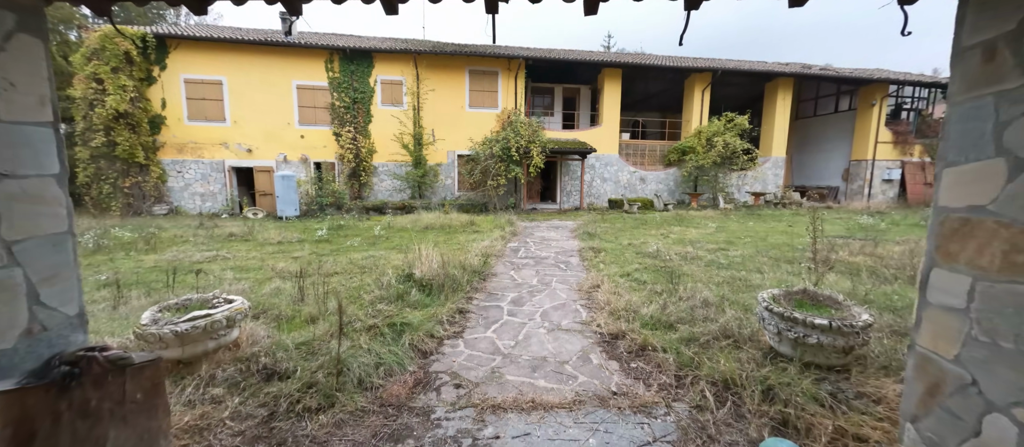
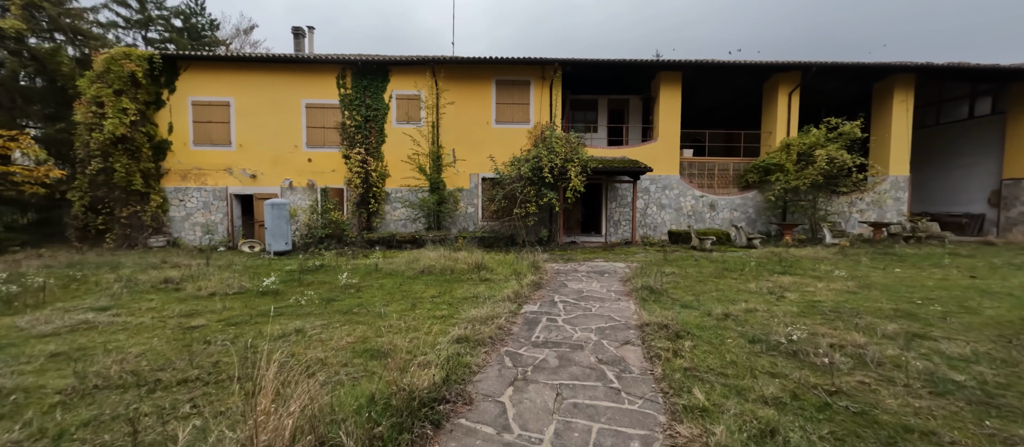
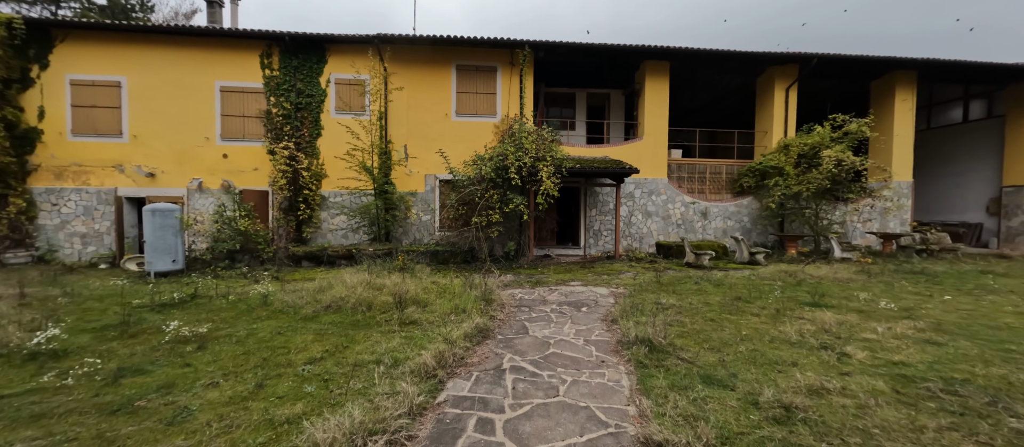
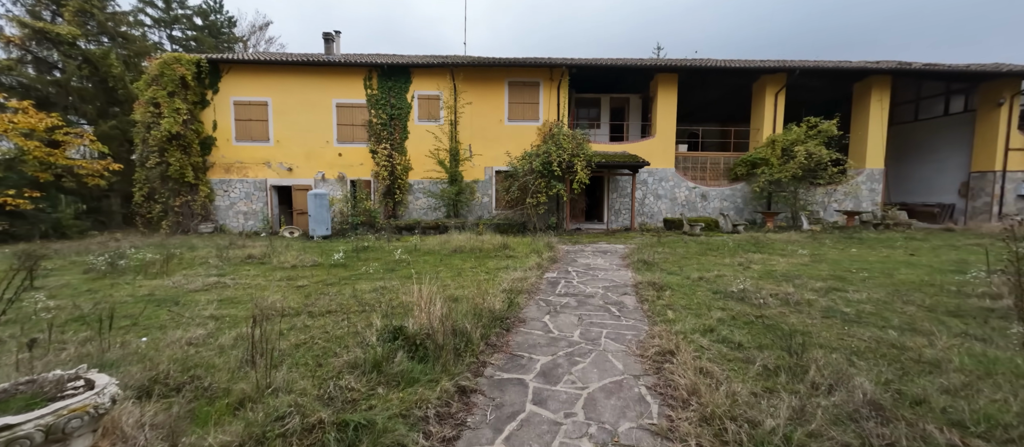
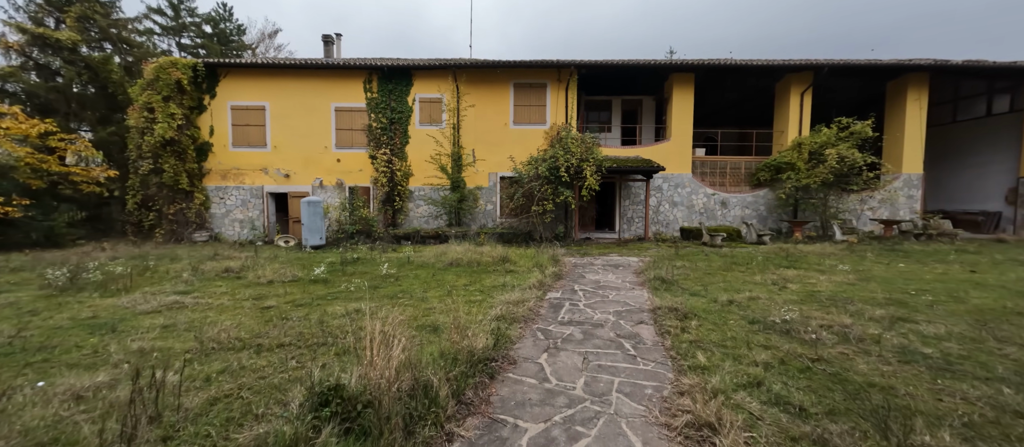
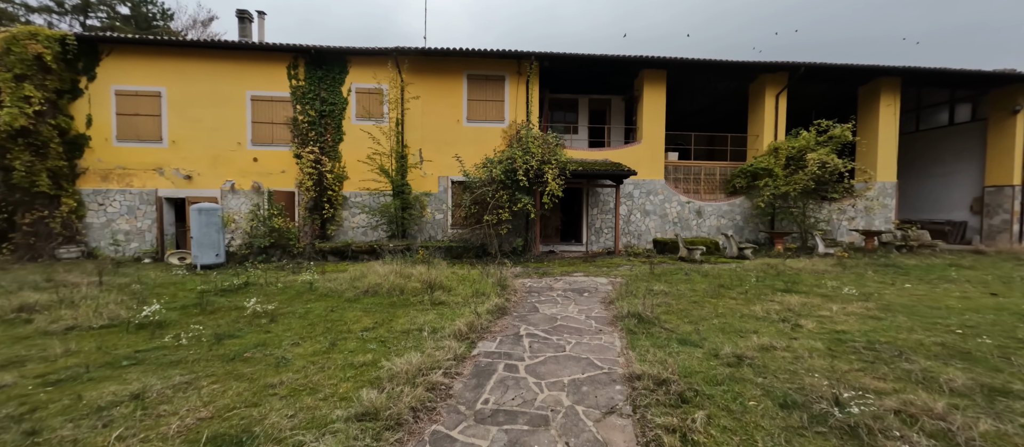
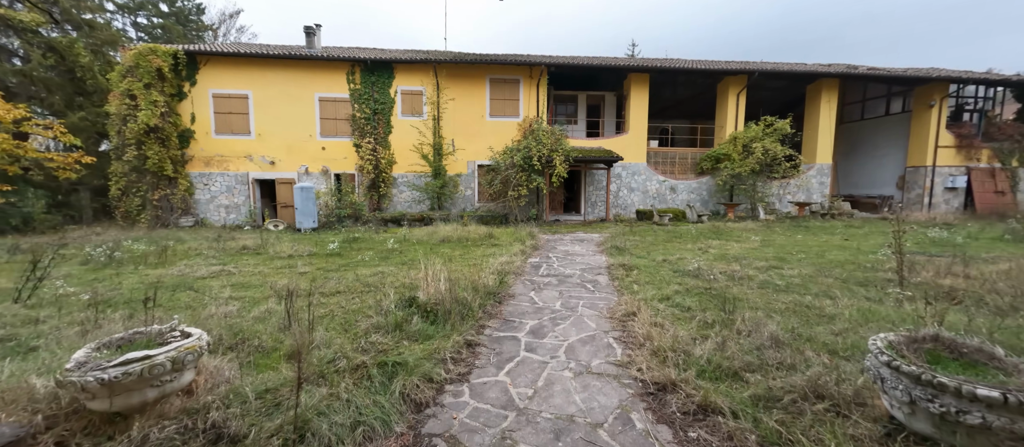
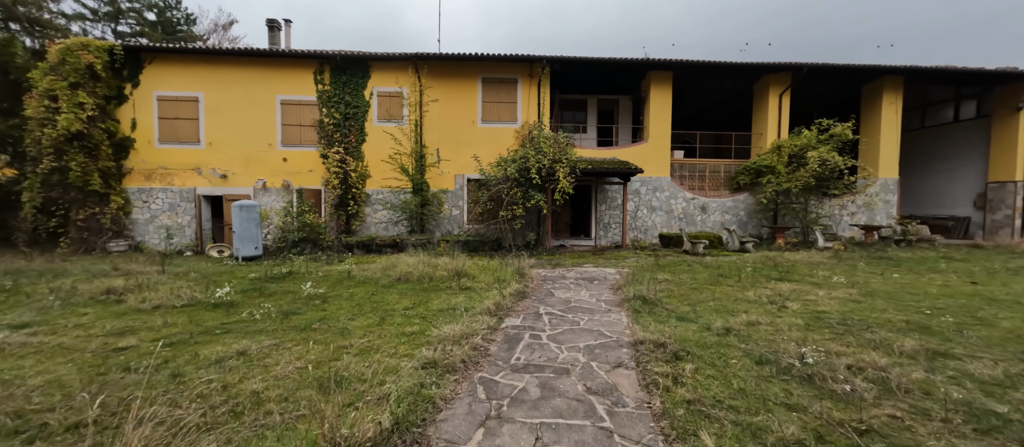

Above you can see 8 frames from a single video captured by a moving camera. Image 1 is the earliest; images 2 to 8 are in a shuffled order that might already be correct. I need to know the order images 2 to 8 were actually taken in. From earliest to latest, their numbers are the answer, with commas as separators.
7, 4, 5, 2, 8, 6, 3
